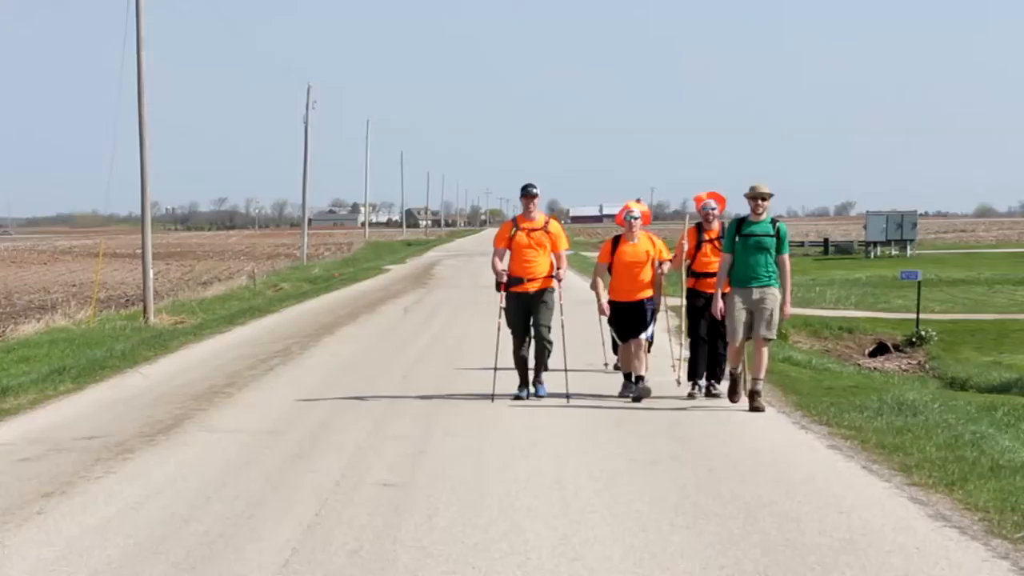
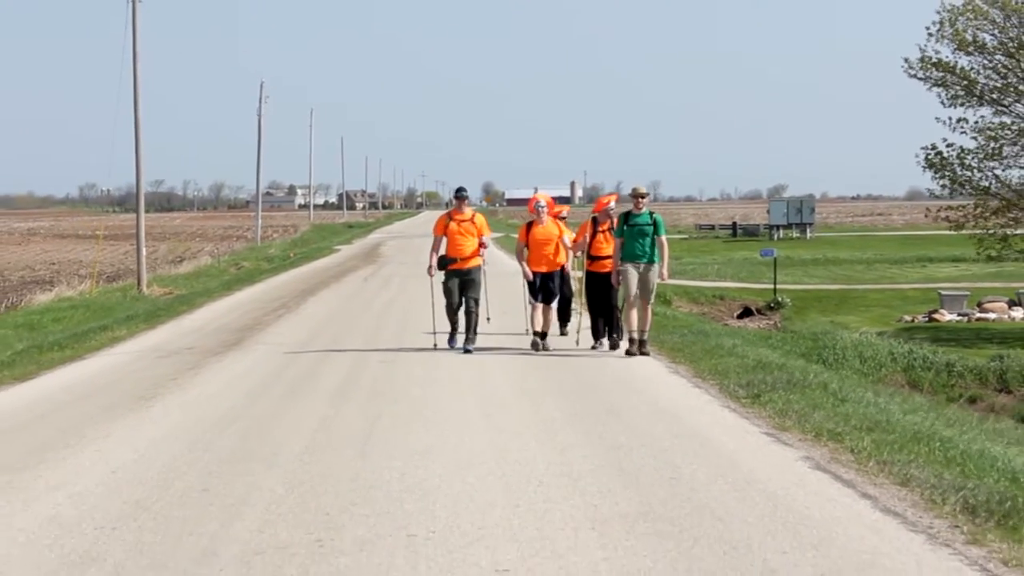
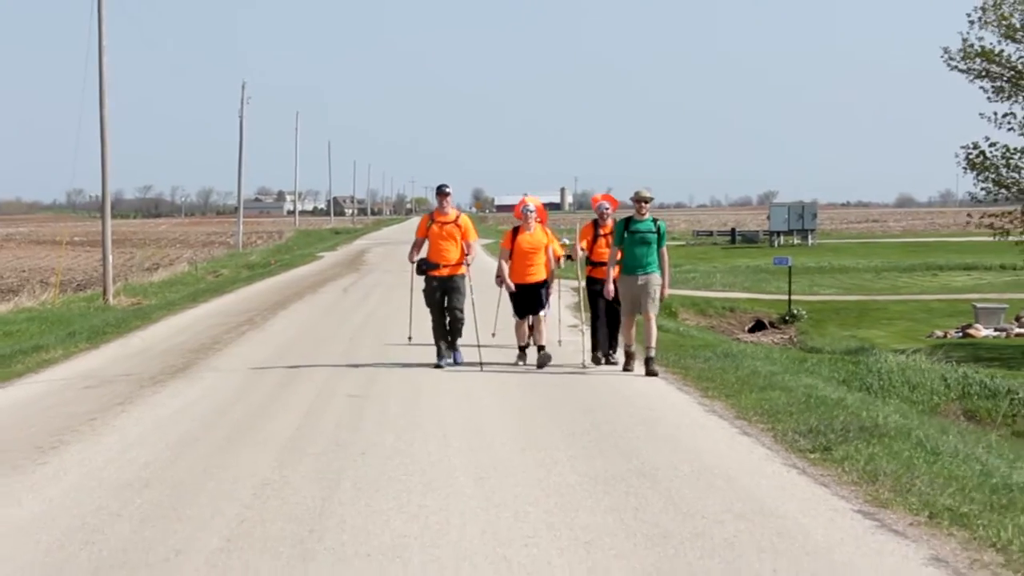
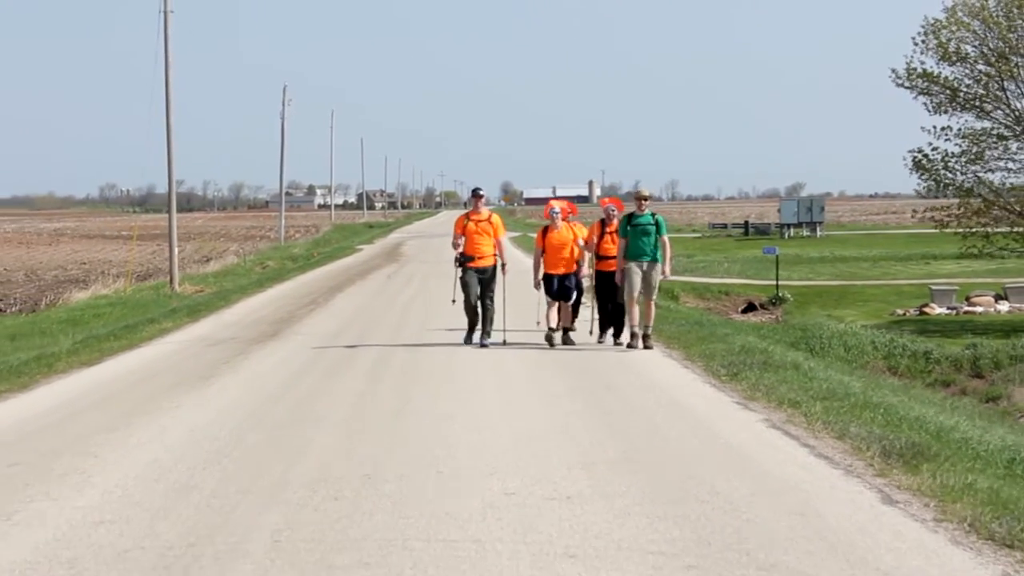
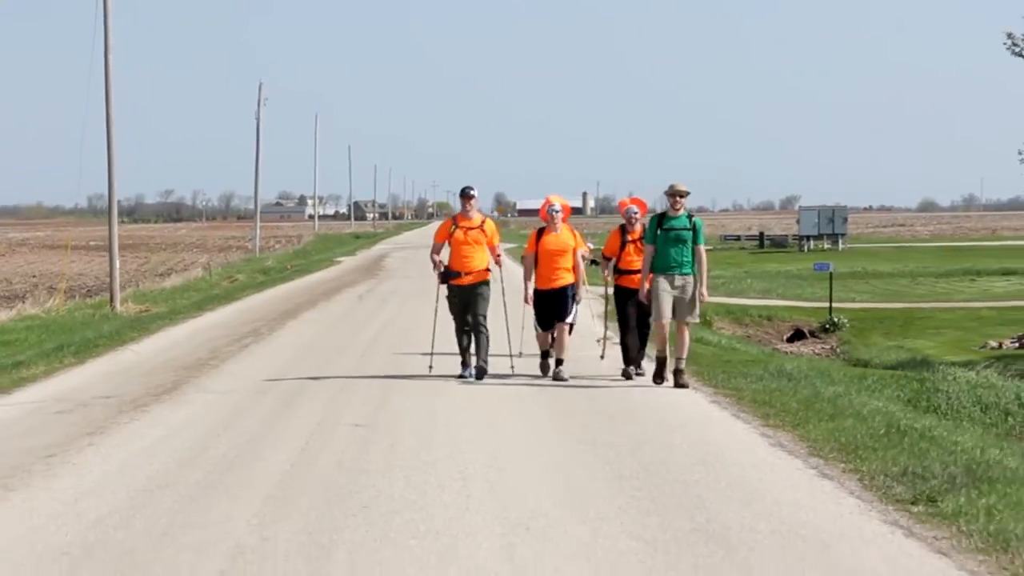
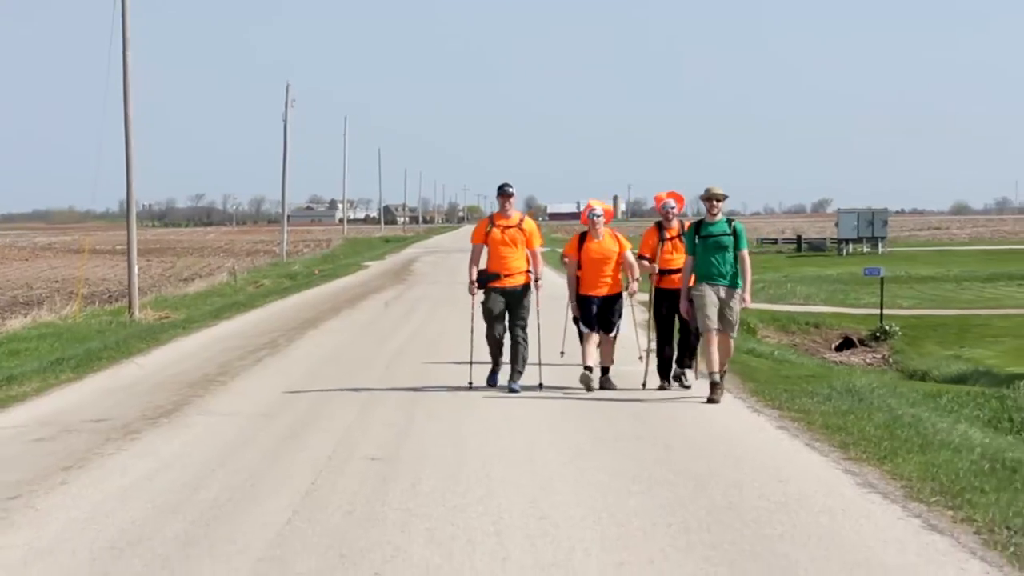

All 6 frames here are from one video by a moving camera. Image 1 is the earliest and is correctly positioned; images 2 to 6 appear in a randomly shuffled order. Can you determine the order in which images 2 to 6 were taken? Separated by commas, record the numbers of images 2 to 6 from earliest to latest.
6, 5, 3, 2, 4
